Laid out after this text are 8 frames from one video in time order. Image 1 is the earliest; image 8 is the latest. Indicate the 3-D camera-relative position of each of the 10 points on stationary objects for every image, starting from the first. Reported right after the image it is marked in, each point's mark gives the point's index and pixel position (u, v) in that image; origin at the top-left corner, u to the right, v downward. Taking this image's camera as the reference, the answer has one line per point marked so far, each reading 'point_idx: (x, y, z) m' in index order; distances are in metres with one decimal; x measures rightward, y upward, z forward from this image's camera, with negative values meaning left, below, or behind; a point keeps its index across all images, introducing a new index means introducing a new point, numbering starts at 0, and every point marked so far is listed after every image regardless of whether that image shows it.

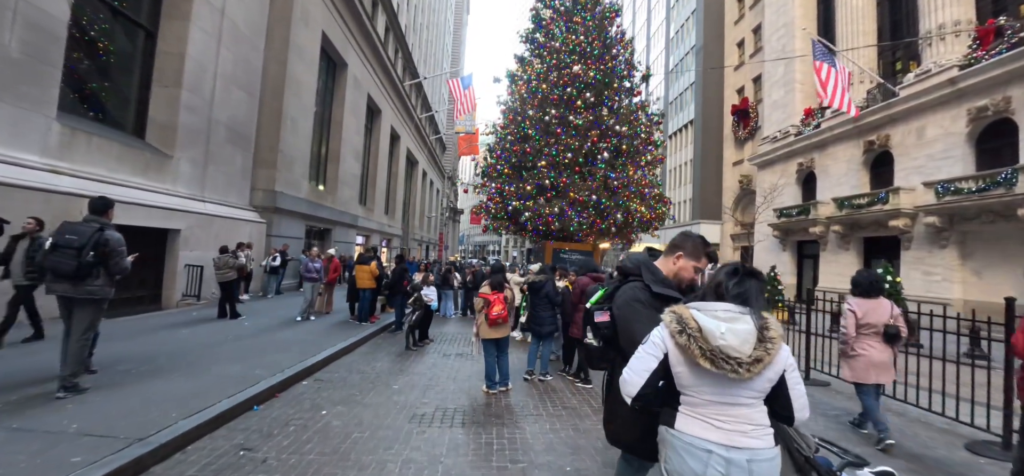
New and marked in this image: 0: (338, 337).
0: (-3.2, -1.8, +7.7) m
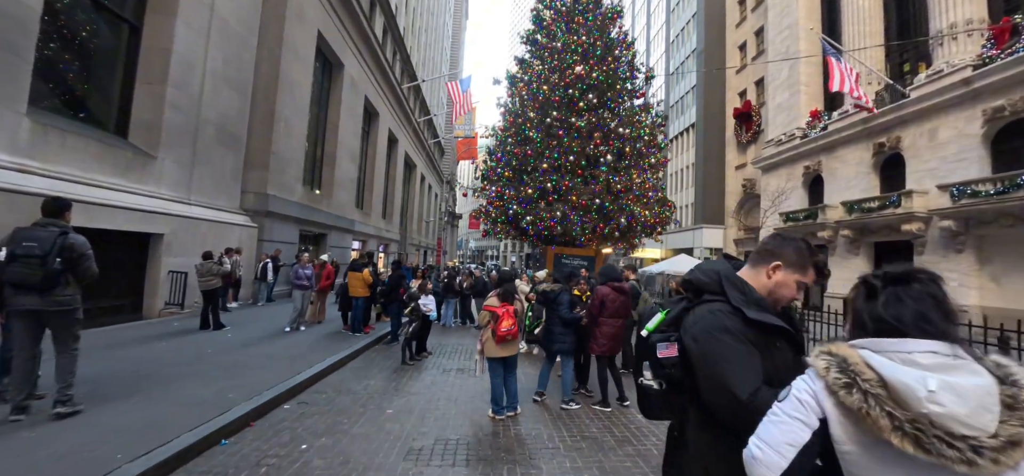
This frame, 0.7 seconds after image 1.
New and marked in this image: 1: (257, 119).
0: (-3.1, -1.9, +7.1) m
1: (-8.8, +4.1, +14.4) m
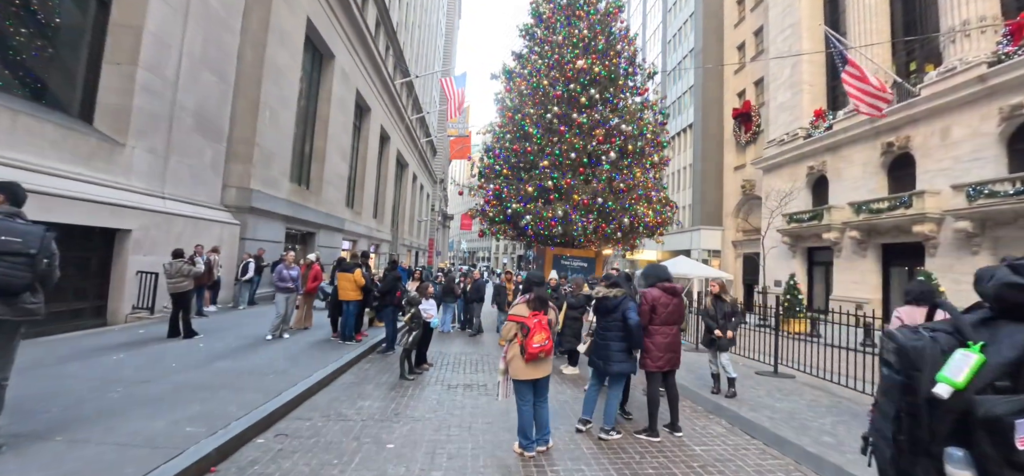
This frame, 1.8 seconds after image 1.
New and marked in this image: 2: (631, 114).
0: (-2.9, -1.8, +6.2) m
1: (-8.7, +4.2, +13.4) m
2: (+5.5, +5.8, +19.6) m
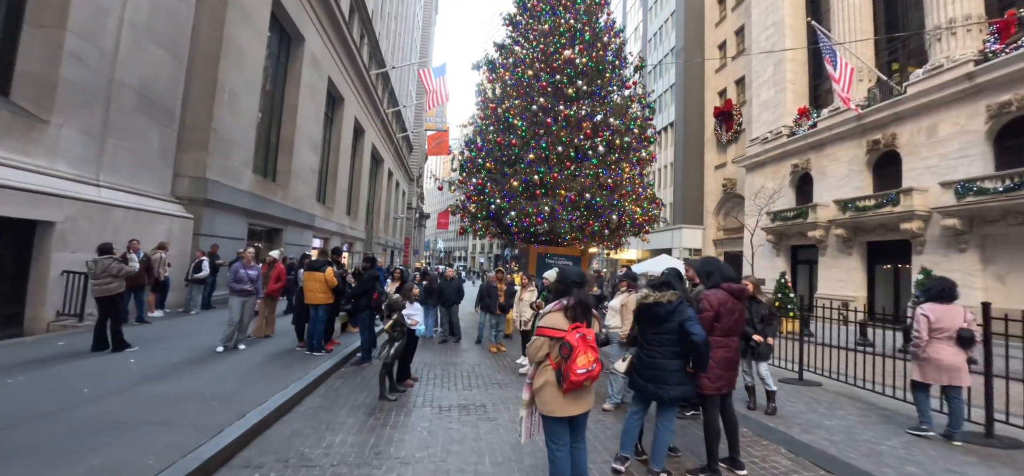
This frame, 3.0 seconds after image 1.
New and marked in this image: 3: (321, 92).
0: (-2.9, -1.7, +5.1) m
1: (-9.1, +4.3, +12.0) m
2: (+4.8, +5.9, +19.0) m
3: (-9.0, +6.9, +20.0) m
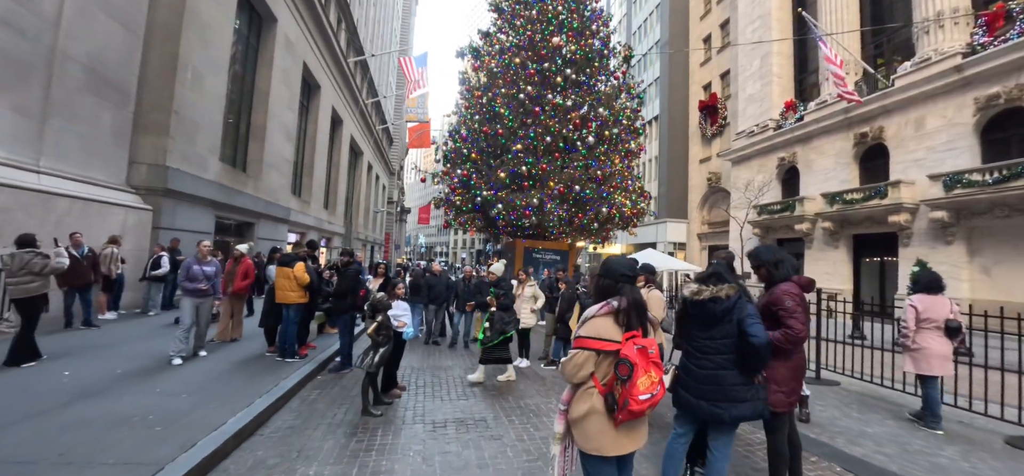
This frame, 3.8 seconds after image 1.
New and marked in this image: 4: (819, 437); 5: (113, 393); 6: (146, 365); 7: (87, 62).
0: (-2.8, -1.6, +4.4) m
1: (-9.3, +4.5, +10.9) m
2: (+4.2, +6.1, +18.5) m
3: (-9.7, +7.1, +18.8) m
4: (+2.8, -1.8, +3.9) m
5: (-3.9, -1.5, +4.2) m
6: (-4.6, -1.6, +5.3) m
7: (-9.2, +3.8, +9.1) m
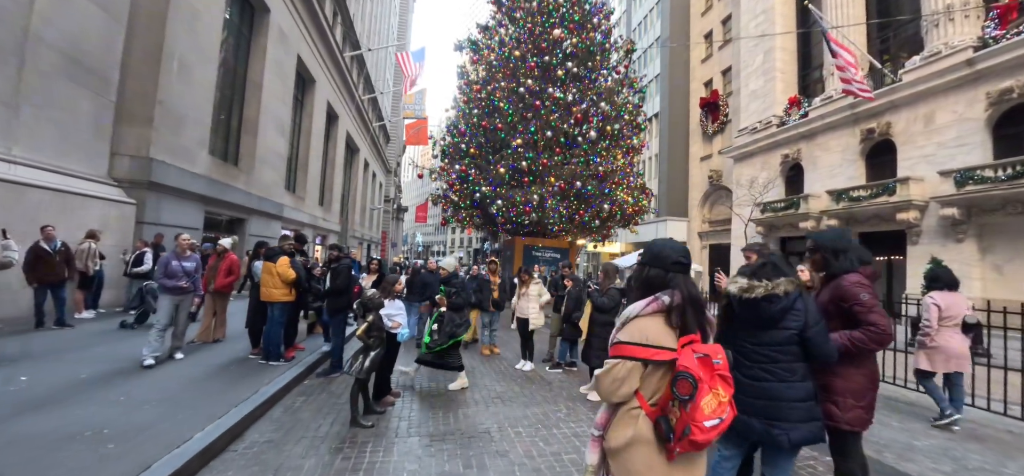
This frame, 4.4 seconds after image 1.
0: (-2.8, -1.5, +3.9) m
1: (-9.3, +4.6, +10.4) m
2: (+4.2, +6.2, +18.0) m
3: (-9.7, +7.3, +18.3) m
4: (+2.8, -1.7, +3.4) m
5: (-3.9, -1.4, +3.7) m
6: (-4.6, -1.5, +4.9) m
7: (-9.1, +3.9, +8.6) m
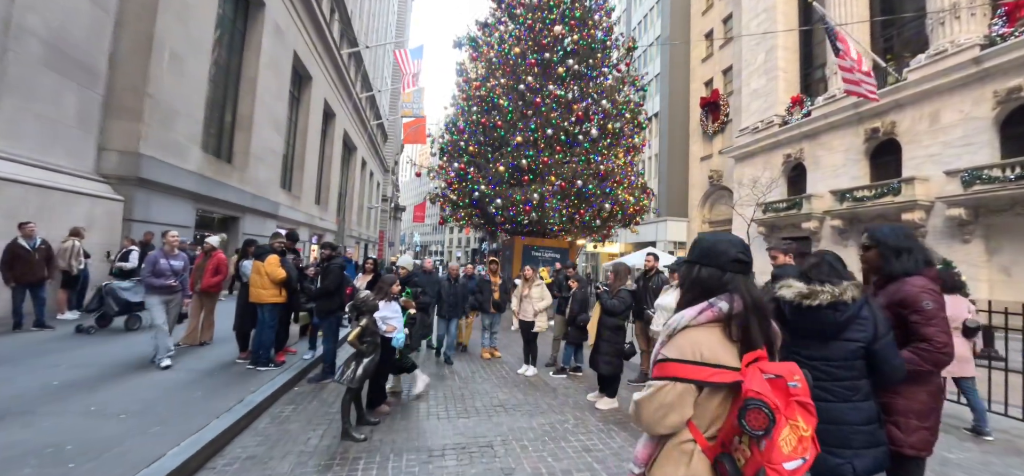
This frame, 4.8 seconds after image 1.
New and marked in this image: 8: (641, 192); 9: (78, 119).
0: (-2.7, -1.5, +3.6) m
1: (-9.3, +4.6, +10.1) m
2: (+4.1, +6.2, +17.8) m
3: (-9.7, +7.3, +18.0) m
4: (+2.9, -1.7, +3.2) m
5: (-3.8, -1.4, +3.4) m
6: (-4.5, -1.5, +4.6) m
7: (-9.1, +4.0, +8.3) m
8: (+5.8, +2.1, +19.0) m
9: (-9.4, +2.6, +9.1) m
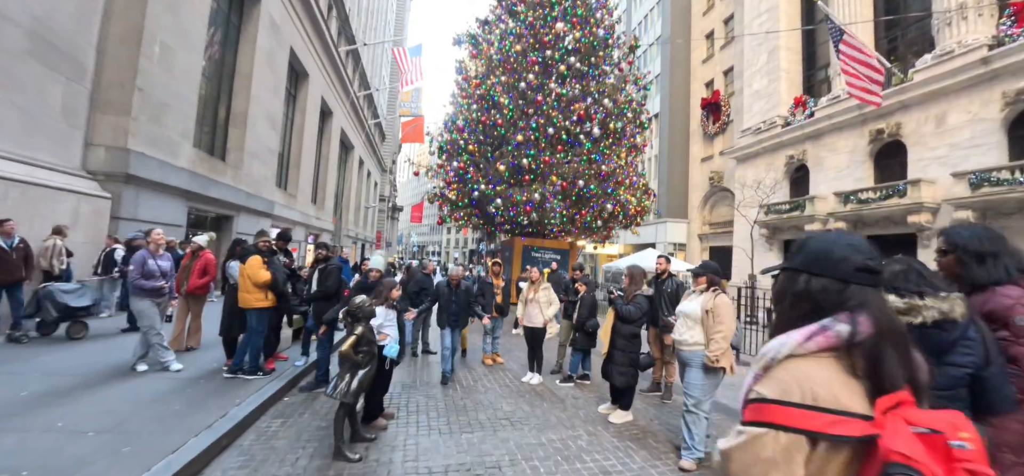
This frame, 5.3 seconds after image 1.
0: (-2.7, -1.5, +3.3) m
1: (-9.2, +4.7, +9.7) m
2: (+4.2, +6.2, +17.5) m
3: (-9.7, +7.3, +17.7) m
4: (+3.0, -1.7, +2.9) m
5: (-3.8, -1.4, +3.1) m
6: (-4.5, -1.4, +4.2) m
7: (-9.0, +4.0, +7.9) m
8: (+5.8, +2.0, +18.8) m
9: (-9.3, +2.6, +8.8) m
